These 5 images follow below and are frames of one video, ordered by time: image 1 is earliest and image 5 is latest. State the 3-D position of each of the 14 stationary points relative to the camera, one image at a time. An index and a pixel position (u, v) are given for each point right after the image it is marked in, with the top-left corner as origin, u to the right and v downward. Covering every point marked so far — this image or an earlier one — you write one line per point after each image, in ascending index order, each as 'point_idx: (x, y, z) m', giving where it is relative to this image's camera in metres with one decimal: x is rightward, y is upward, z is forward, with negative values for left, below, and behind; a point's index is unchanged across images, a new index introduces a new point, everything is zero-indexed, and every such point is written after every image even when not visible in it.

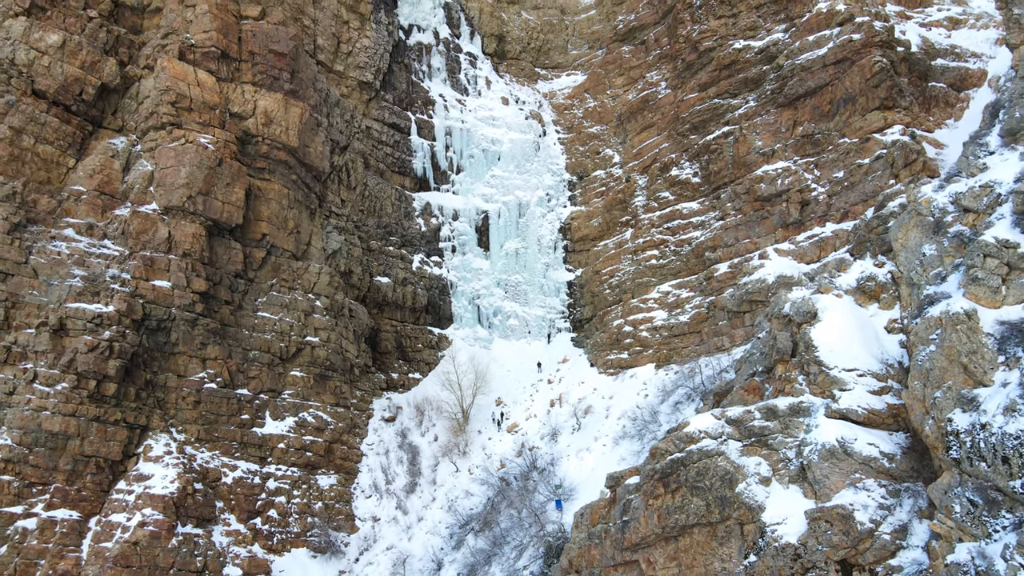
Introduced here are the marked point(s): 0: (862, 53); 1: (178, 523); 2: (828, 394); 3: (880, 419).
0: (+8.1, +5.5, +19.9) m
1: (-6.7, -4.7, +17.2) m
2: (+4.2, -1.4, +11.4) m
3: (+4.6, -1.6, +10.7) m
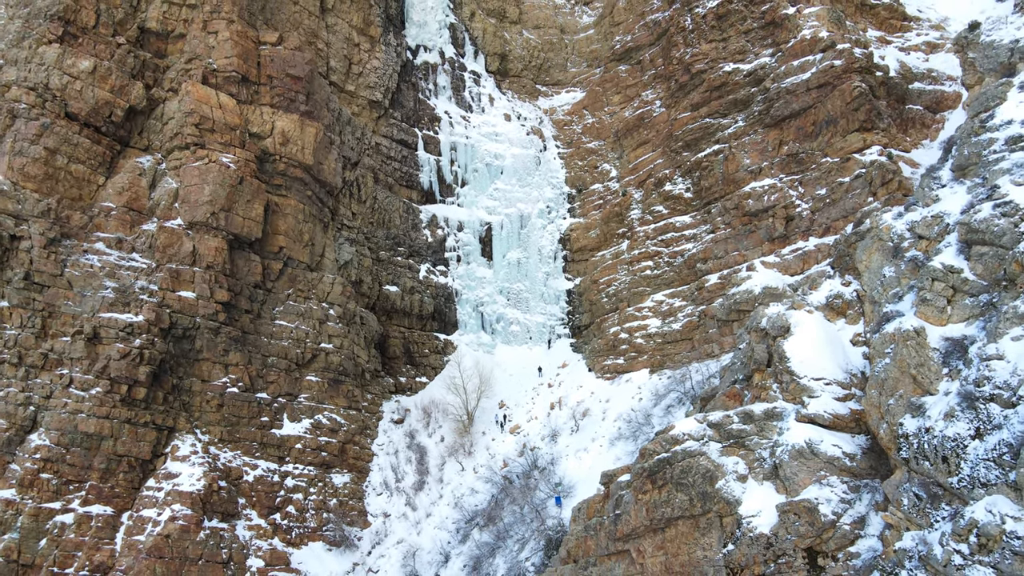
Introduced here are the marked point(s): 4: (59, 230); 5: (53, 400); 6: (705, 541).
0: (+8.2, +5.2, +21.2) m
1: (-6.6, -5.0, +18.6) m
2: (+4.2, -1.7, +12.7) m
3: (+4.7, -1.9, +12.1) m
4: (-10.5, +1.4, +19.9) m
5: (-9.8, -2.4, +18.3) m
6: (+2.8, -3.6, +12.3) m
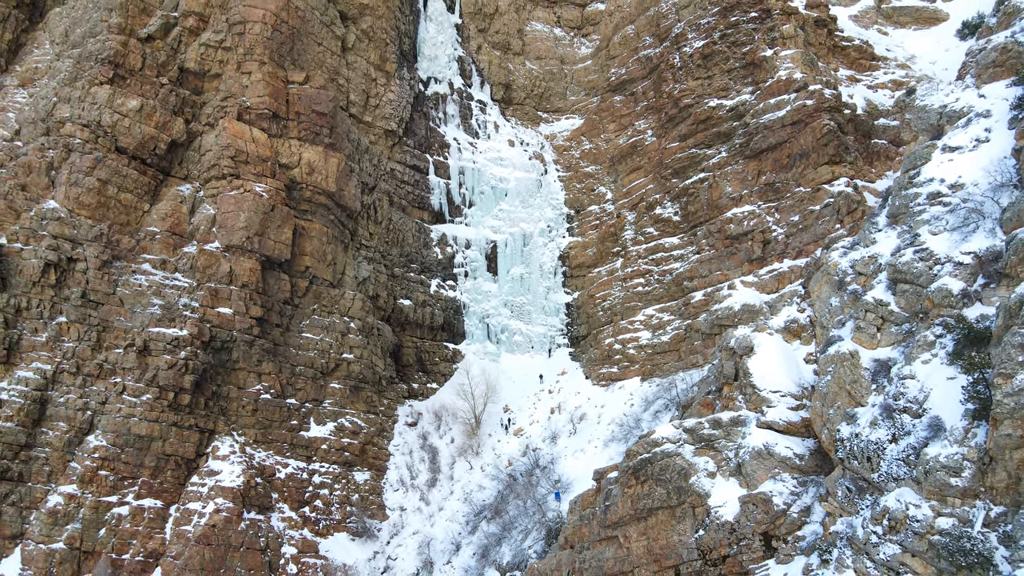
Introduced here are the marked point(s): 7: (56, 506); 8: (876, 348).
0: (+8.3, +4.7, +23.6) m
1: (-6.5, -5.4, +20.9) m
2: (+4.3, -2.1, +15.0) m
3: (+4.8, -2.4, +14.4) m
4: (-10.4, +0.9, +22.3) m
5: (-9.7, -2.8, +20.7) m
6: (+2.9, -4.1, +14.7) m
7: (-10.4, -4.9, +19.4) m
8: (+5.6, -0.9, +13.3) m
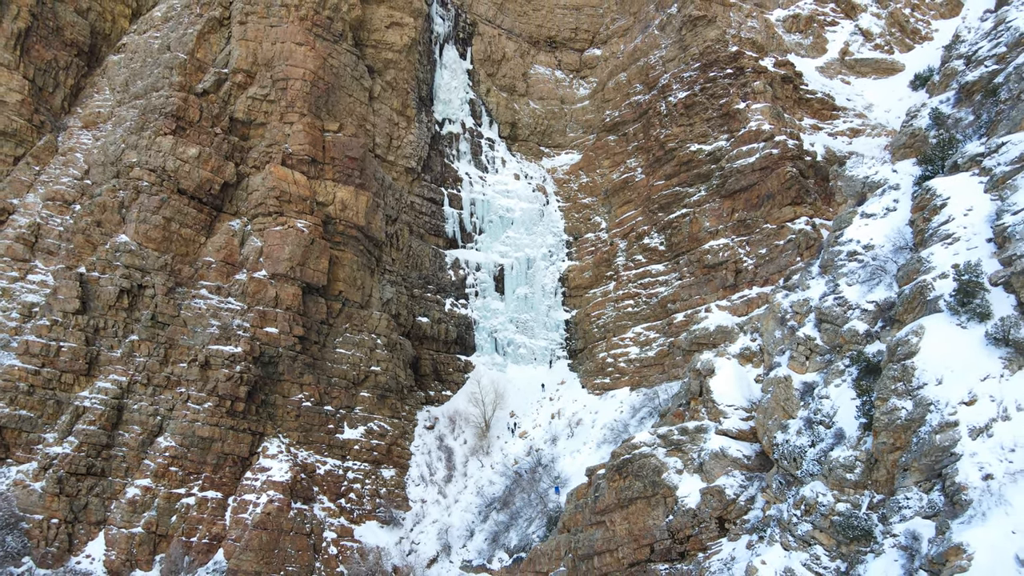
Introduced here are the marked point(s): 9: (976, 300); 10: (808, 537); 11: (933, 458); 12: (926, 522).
0: (+8.5, +4.0, +27.4) m
1: (-6.4, -6.1, +24.7) m
2: (+4.5, -2.9, +18.8) m
3: (+4.9, -3.1, +18.2) m
4: (-10.2, +0.2, +26.1) m
5: (-9.5, -3.5, +24.5) m
6: (+3.1, -4.8, +18.5) m
7: (-10.2, -5.6, +23.2) m
8: (+5.8, -1.7, +17.1) m
9: (+7.5, -0.2, +13.9) m
10: (+5.1, -4.3, +14.8) m
11: (+6.3, -2.5, +12.8) m
12: (+6.0, -3.4, +12.5) m
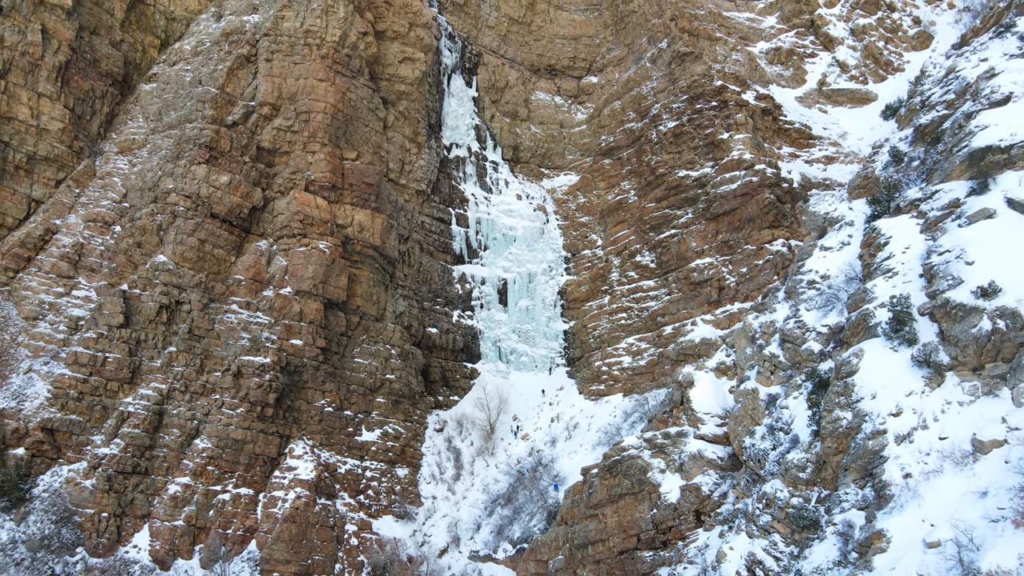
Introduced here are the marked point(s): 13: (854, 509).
0: (+8.6, +3.4, +30.0) m
1: (-6.2, -6.7, +27.4) m
2: (+4.6, -3.4, +21.5) m
3: (+5.1, -3.7, +20.9) m
4: (-10.1, -0.3, +28.7) m
5: (-9.4, -4.1, +27.1) m
6: (+3.2, -5.4, +21.1) m
7: (-10.1, -6.2, +25.9) m
8: (+5.9, -2.3, +19.7) m
9: (+7.6, -0.8, +16.6) m
10: (+5.2, -4.9, +17.5) m
11: (+6.4, -3.1, +15.5) m
12: (+6.1, -4.0, +15.2) m
13: (+6.1, -4.0, +15.4) m
